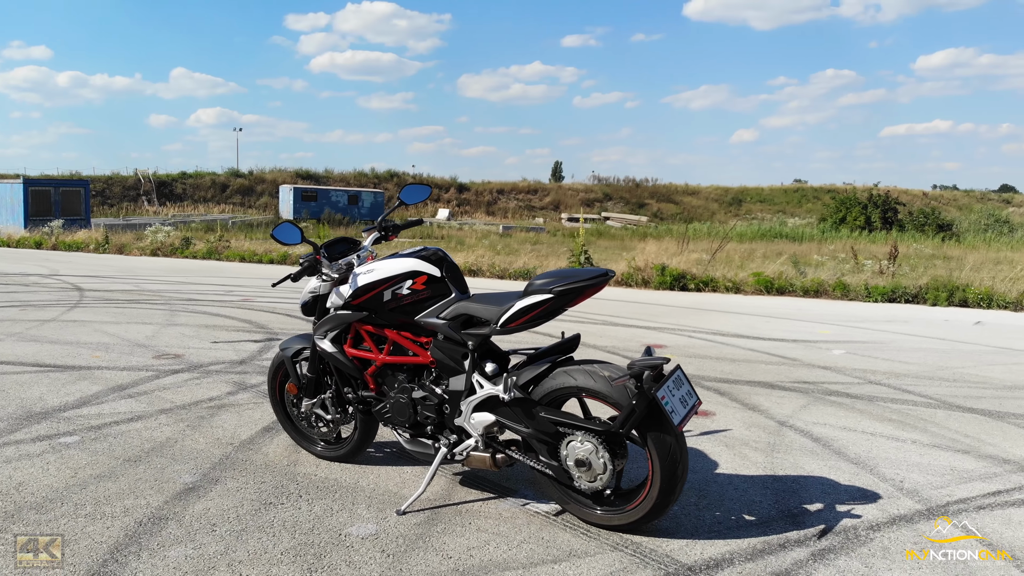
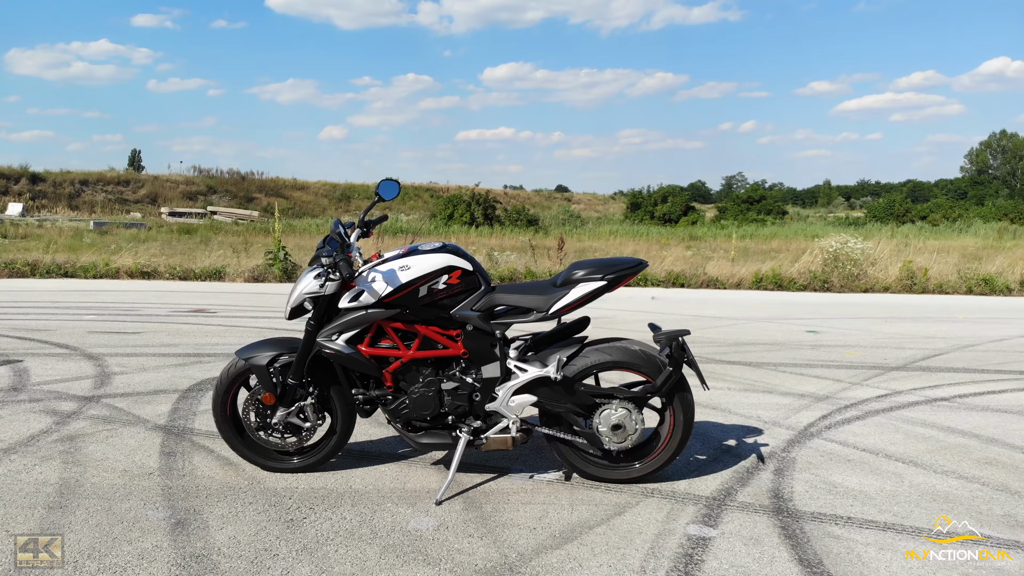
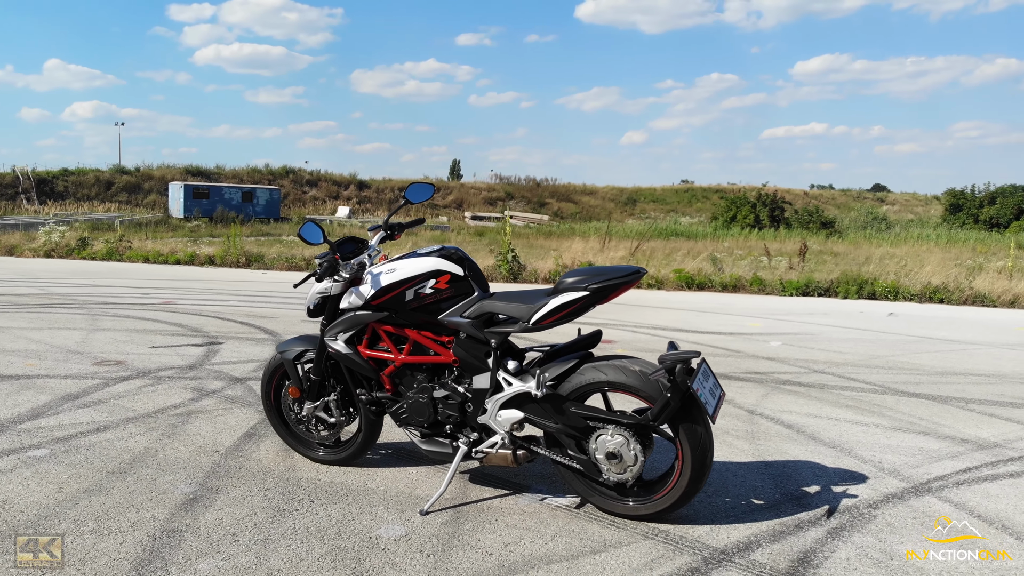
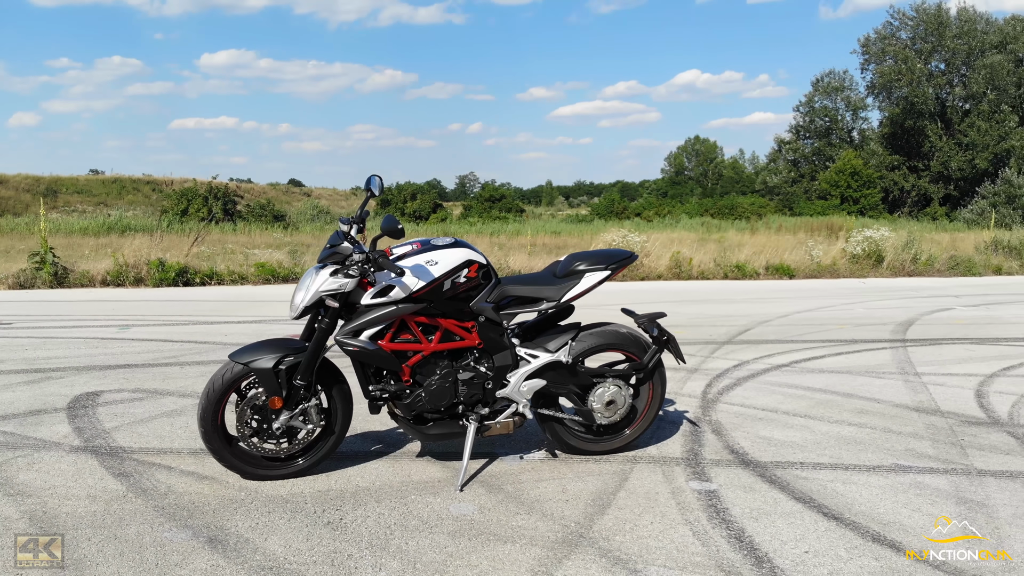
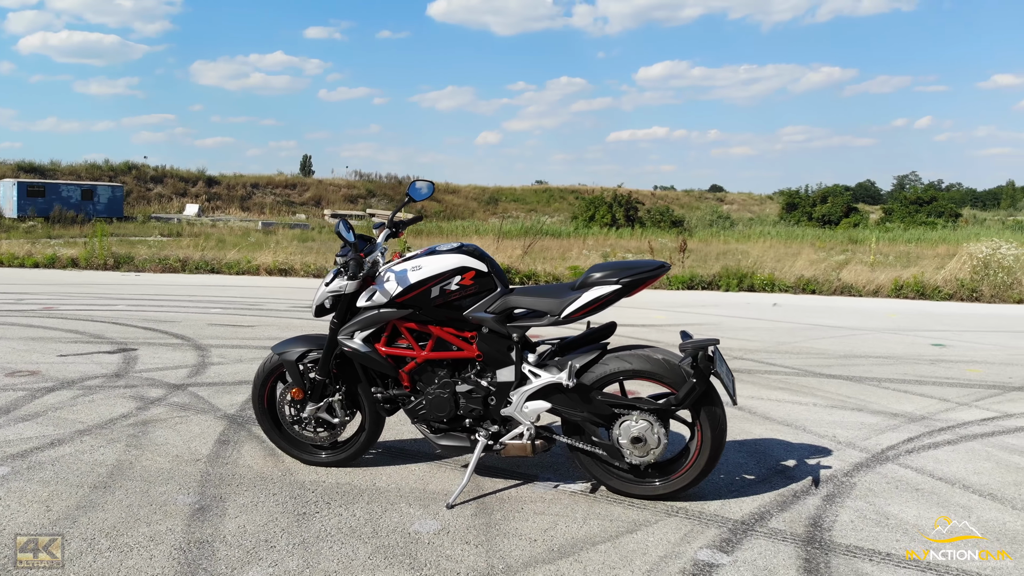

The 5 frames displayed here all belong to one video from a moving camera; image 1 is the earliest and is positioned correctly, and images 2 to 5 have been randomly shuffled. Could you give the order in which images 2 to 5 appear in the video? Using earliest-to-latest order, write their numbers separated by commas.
3, 5, 2, 4
